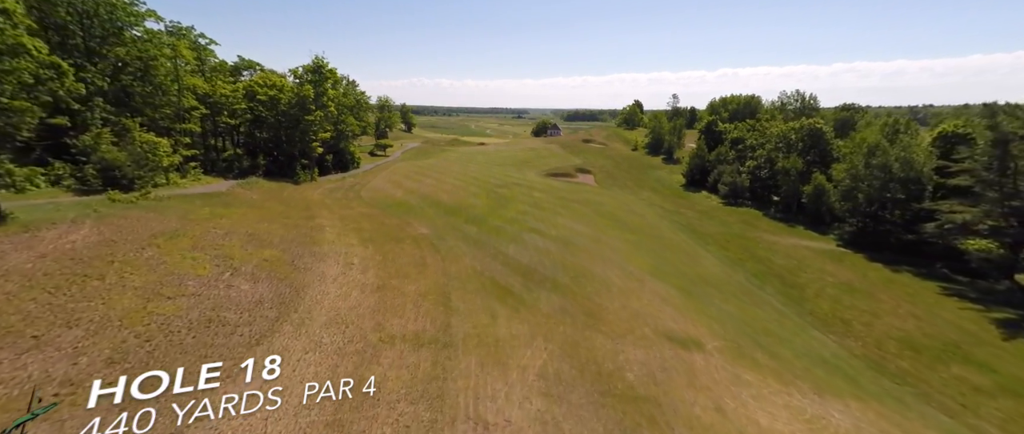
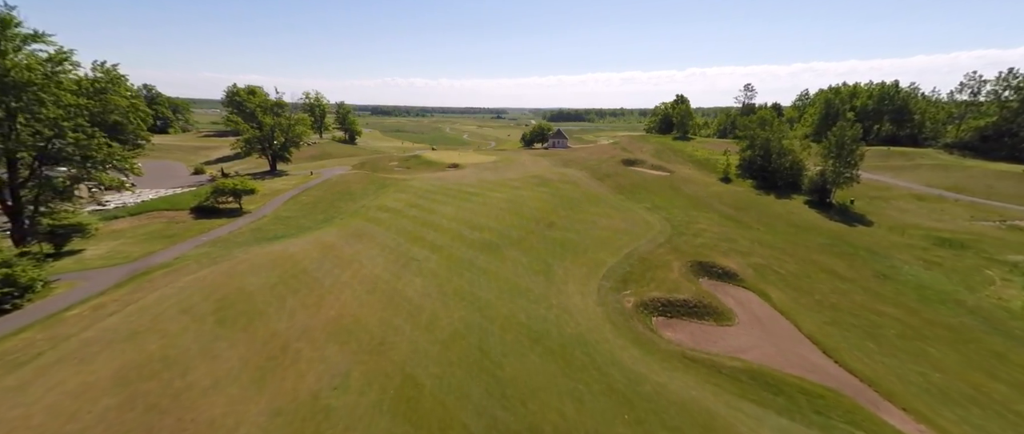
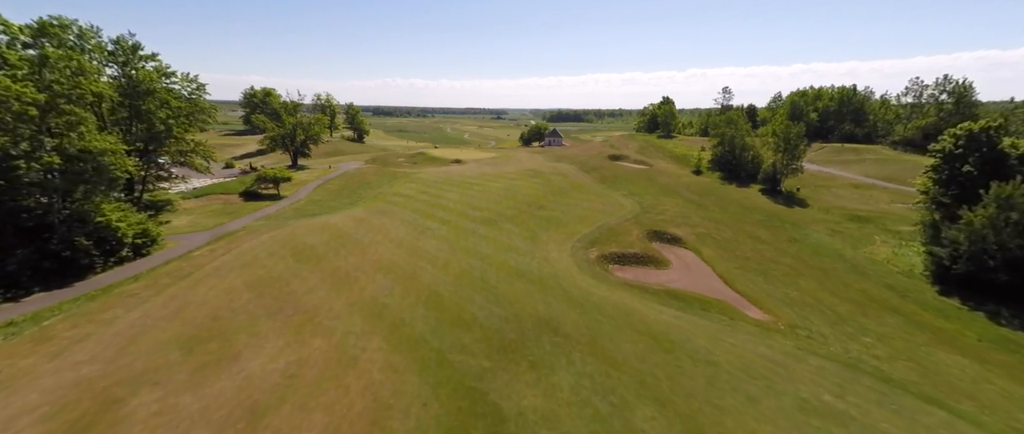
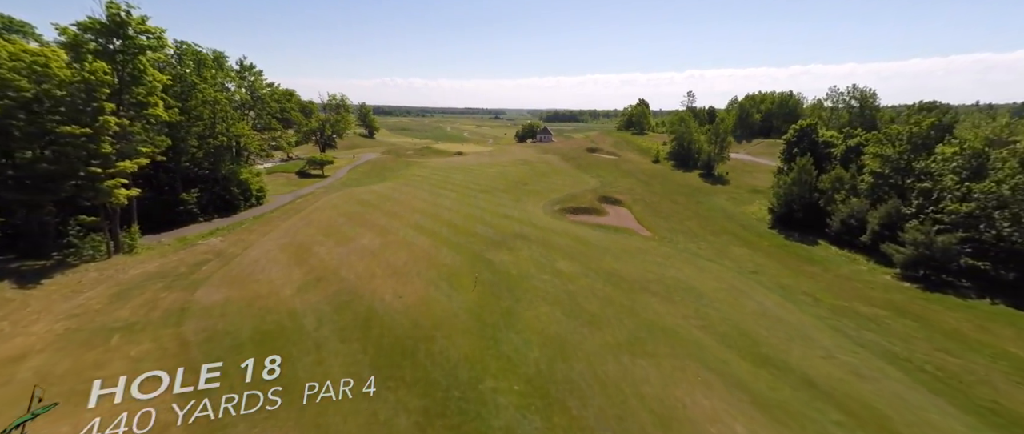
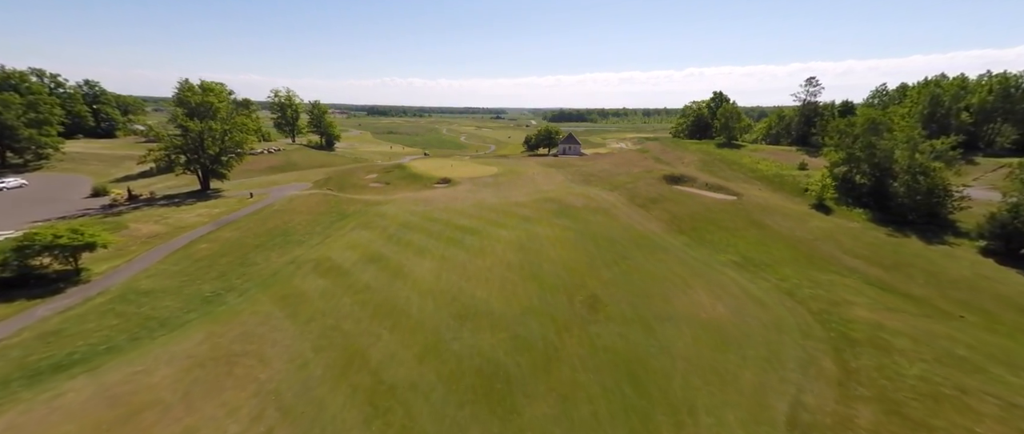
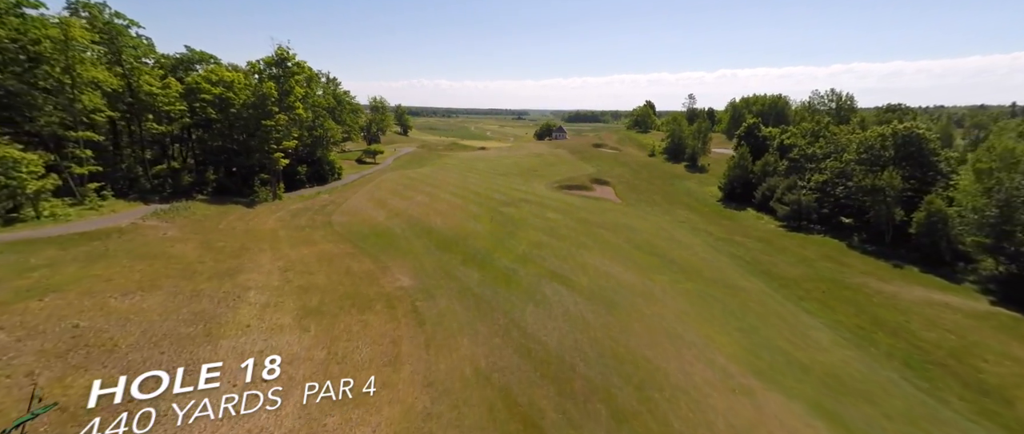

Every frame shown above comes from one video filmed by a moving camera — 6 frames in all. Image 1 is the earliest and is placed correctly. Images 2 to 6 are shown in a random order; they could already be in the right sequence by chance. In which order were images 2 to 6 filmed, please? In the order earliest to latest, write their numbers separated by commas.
6, 4, 3, 2, 5
